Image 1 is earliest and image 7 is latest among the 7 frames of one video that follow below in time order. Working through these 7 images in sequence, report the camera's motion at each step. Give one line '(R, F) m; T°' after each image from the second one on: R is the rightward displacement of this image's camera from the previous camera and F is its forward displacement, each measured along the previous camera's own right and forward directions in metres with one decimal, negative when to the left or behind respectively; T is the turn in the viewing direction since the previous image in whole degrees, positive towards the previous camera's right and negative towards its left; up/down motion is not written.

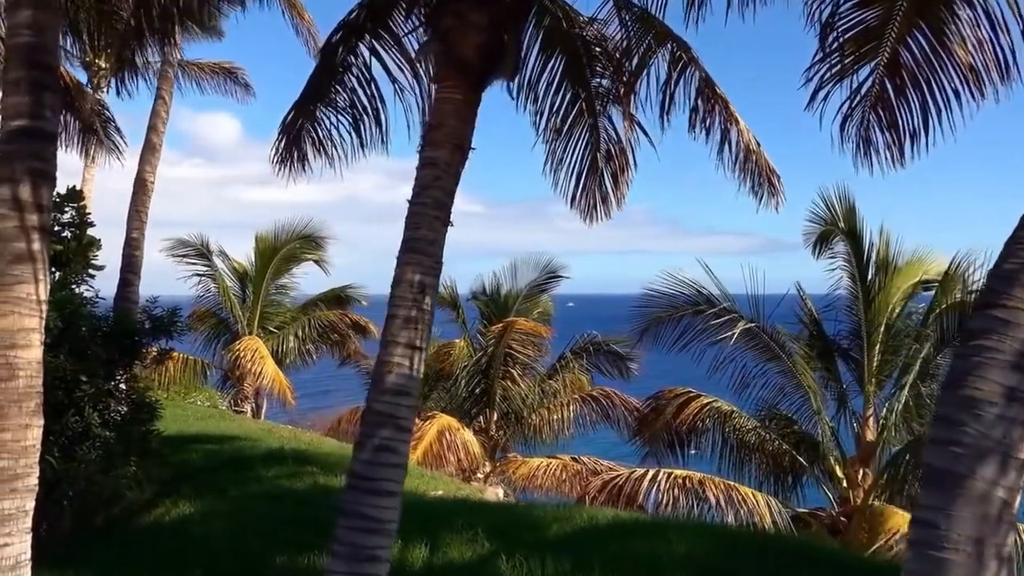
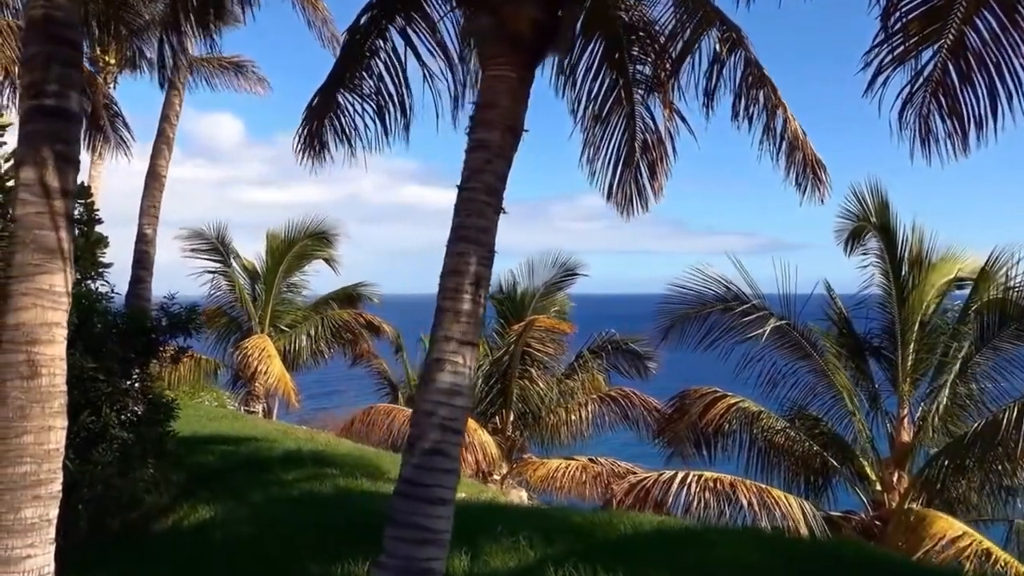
(-0.2, +0.3) m; 0°
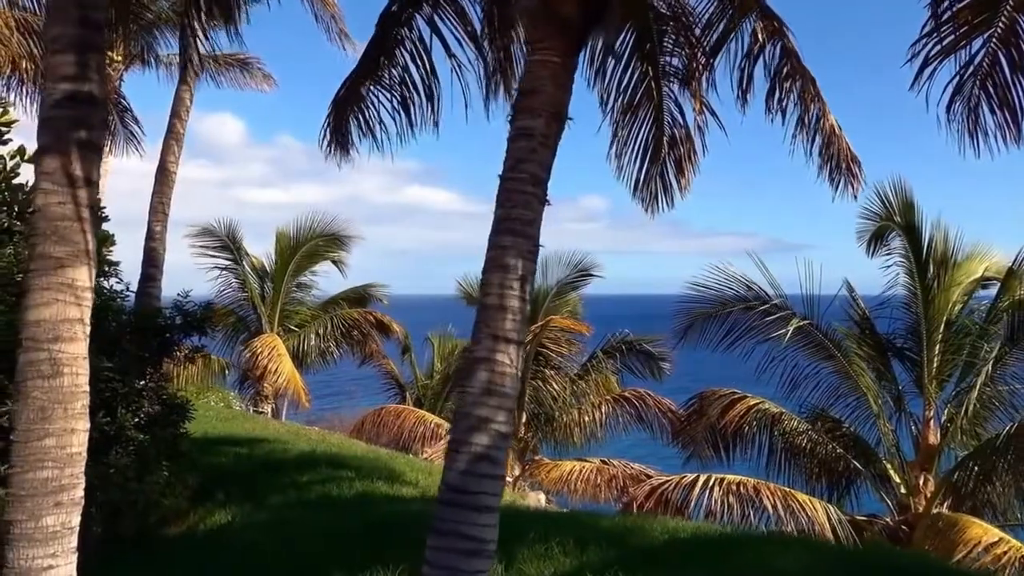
(-0.2, +0.2) m; 0°
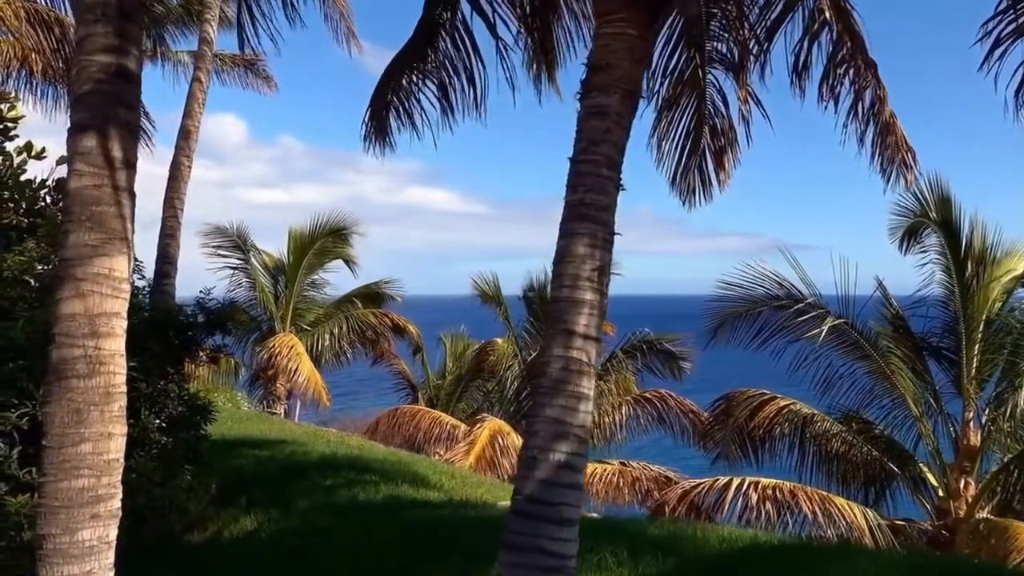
(-0.3, +0.3) m; 0°
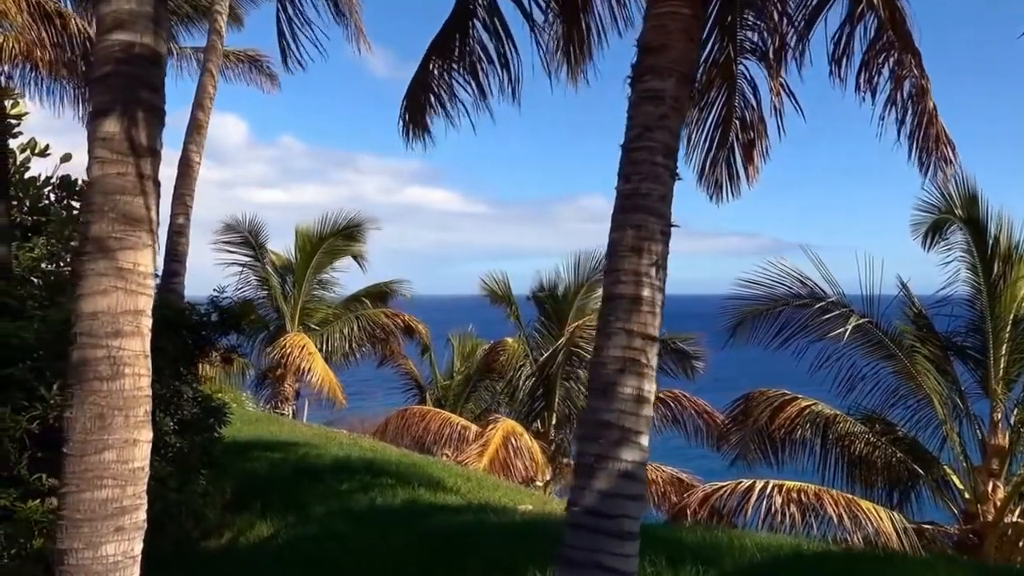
(-0.2, +0.2) m; 0°
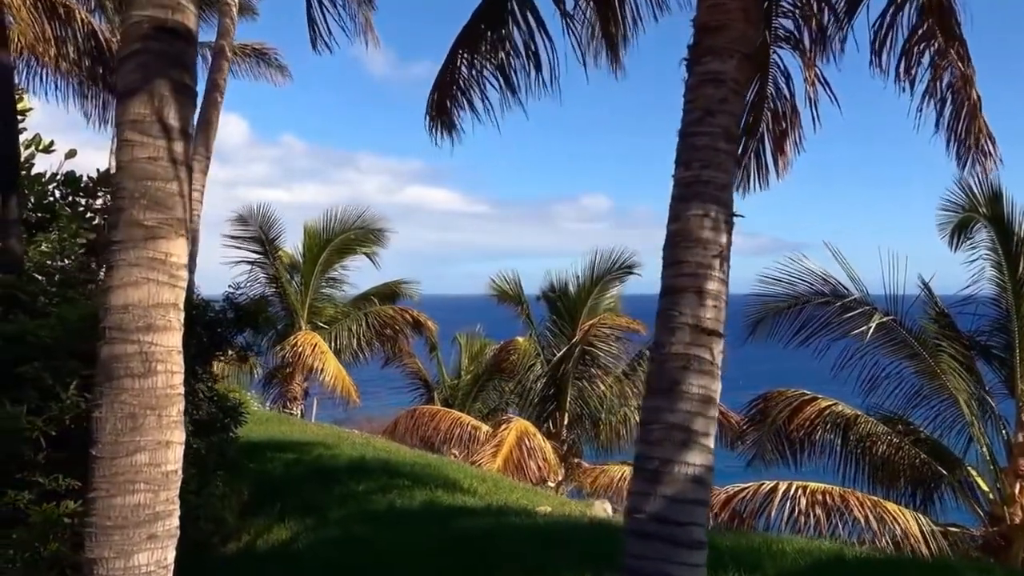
(-0.2, +0.2) m; 0°
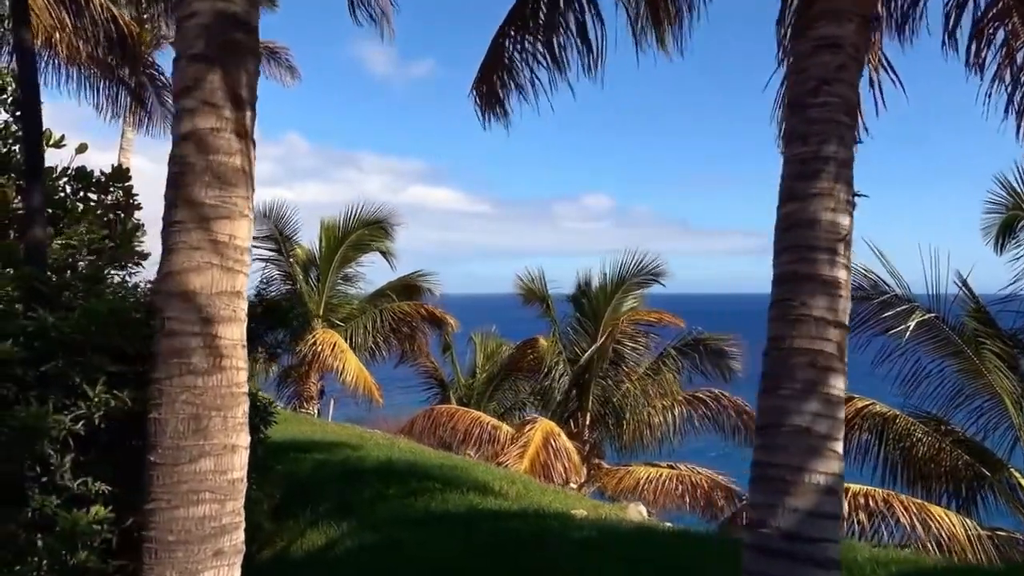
(-0.3, +0.3) m; 0°
